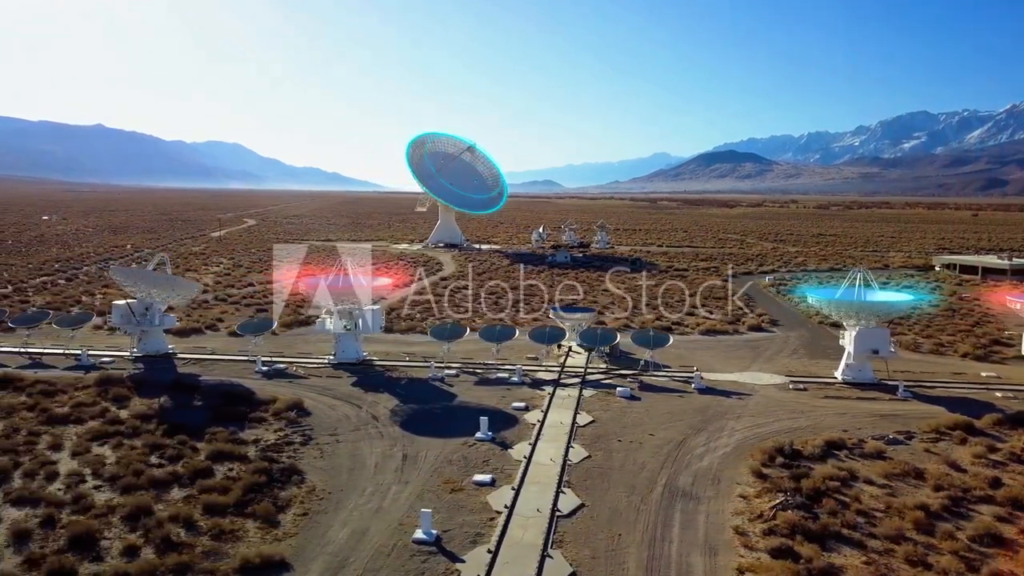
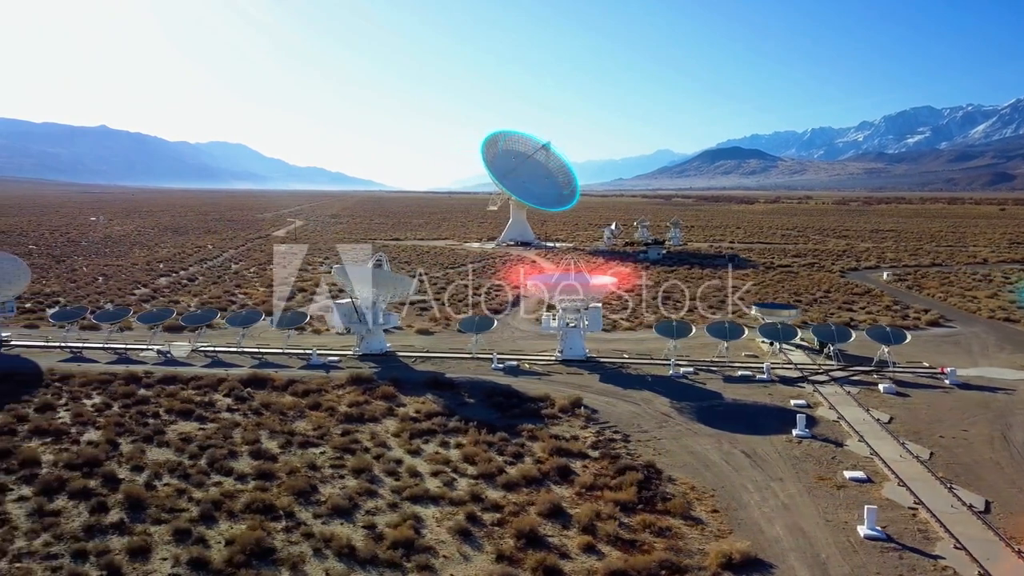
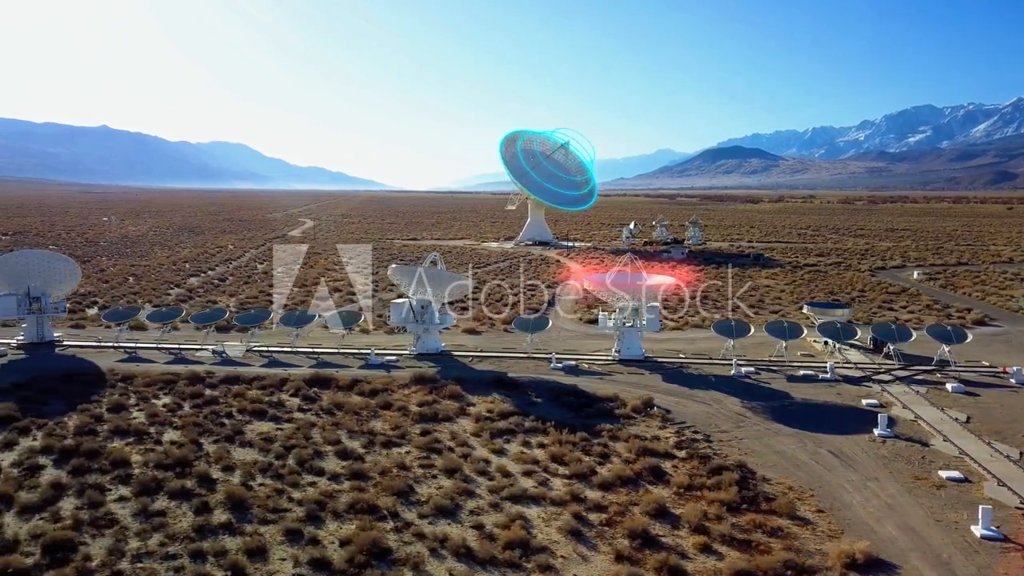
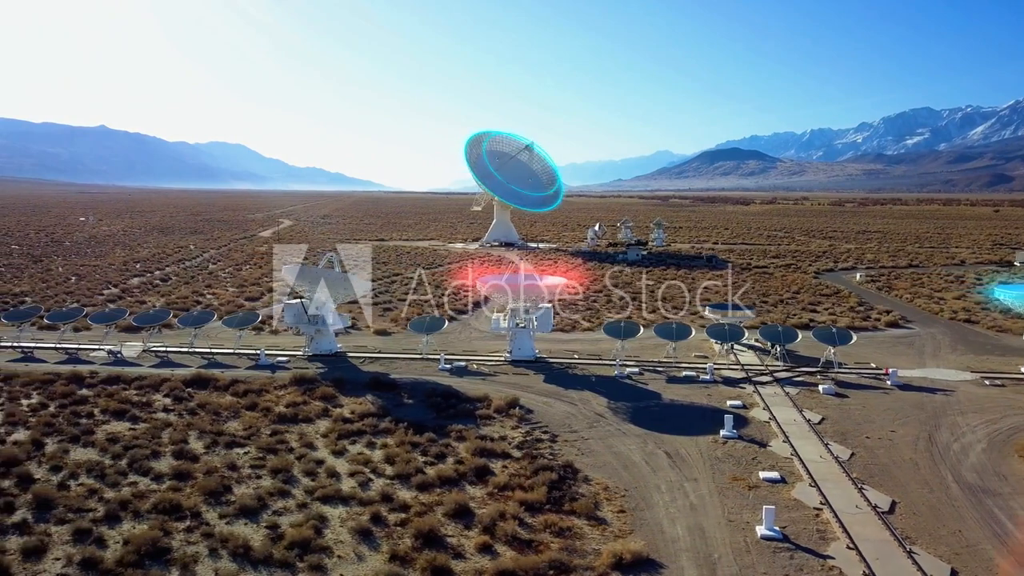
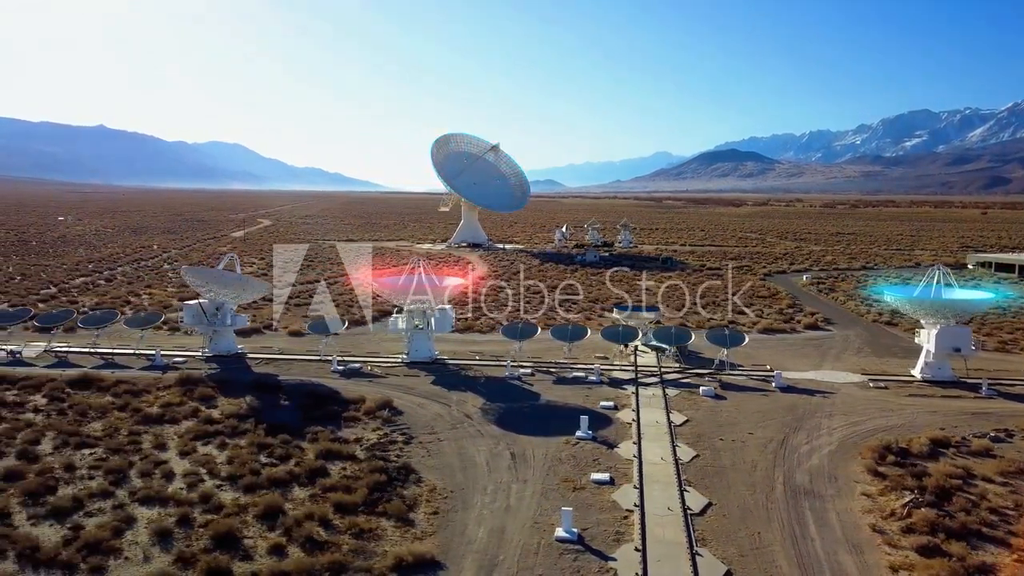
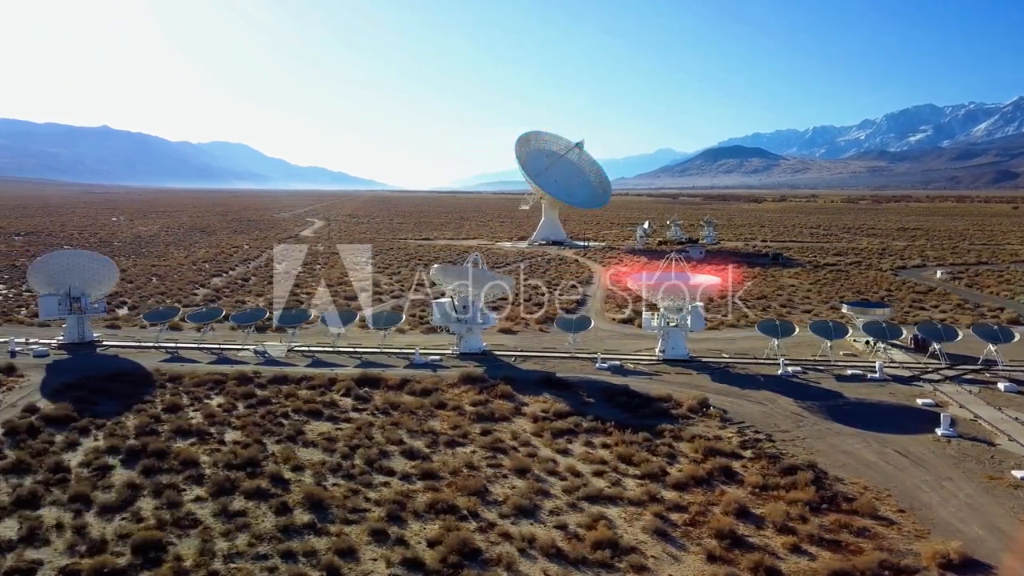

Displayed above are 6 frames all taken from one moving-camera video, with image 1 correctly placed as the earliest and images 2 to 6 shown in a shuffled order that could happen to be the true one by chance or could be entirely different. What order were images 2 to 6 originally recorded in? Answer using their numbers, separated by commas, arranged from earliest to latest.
5, 4, 2, 3, 6
